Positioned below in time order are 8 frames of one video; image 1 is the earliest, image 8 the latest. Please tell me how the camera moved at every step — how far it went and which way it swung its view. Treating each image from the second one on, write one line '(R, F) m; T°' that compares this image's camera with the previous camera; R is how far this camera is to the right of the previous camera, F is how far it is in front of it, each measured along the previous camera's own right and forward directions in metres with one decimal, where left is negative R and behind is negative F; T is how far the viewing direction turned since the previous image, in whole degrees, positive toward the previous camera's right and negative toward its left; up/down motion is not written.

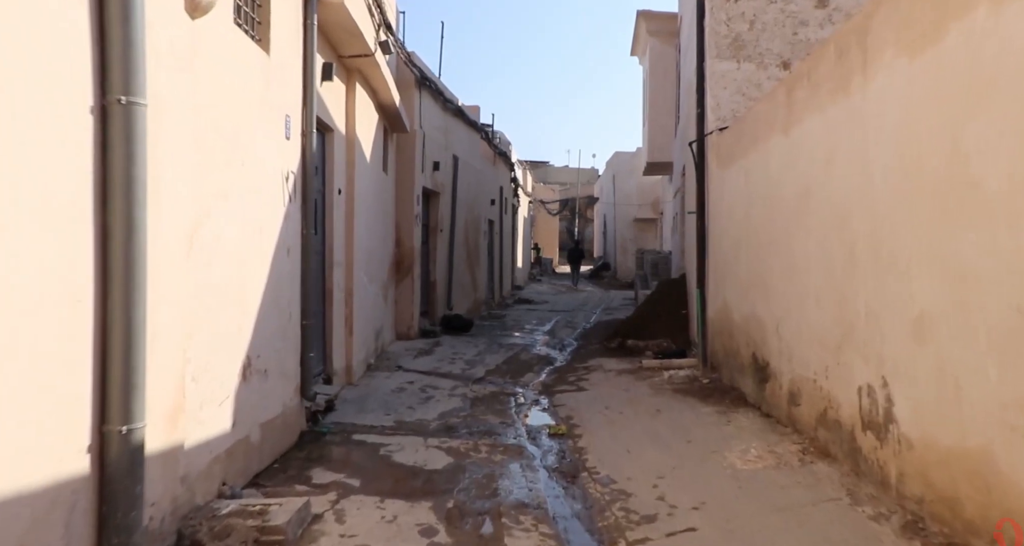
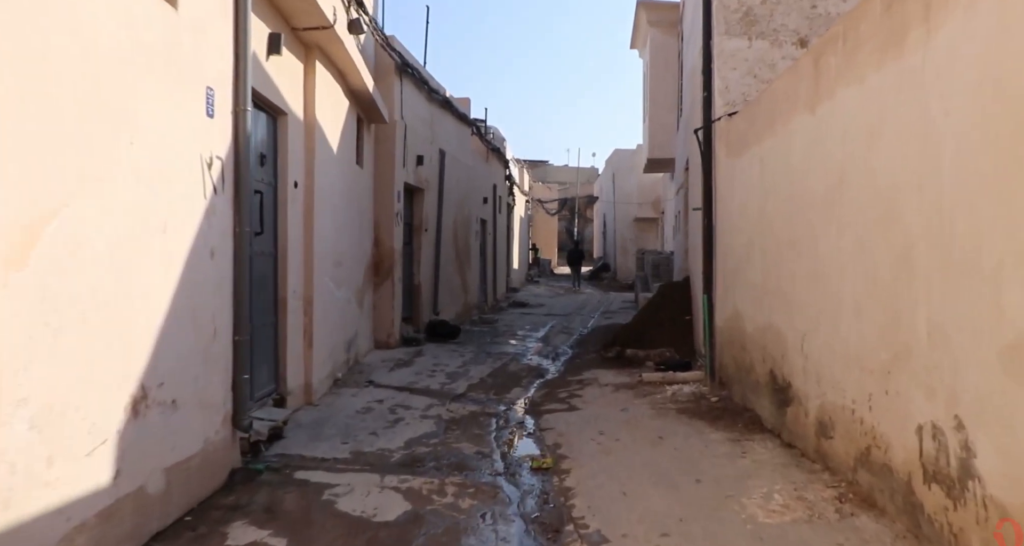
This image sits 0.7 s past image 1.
(+0.2, +0.8) m; 0°
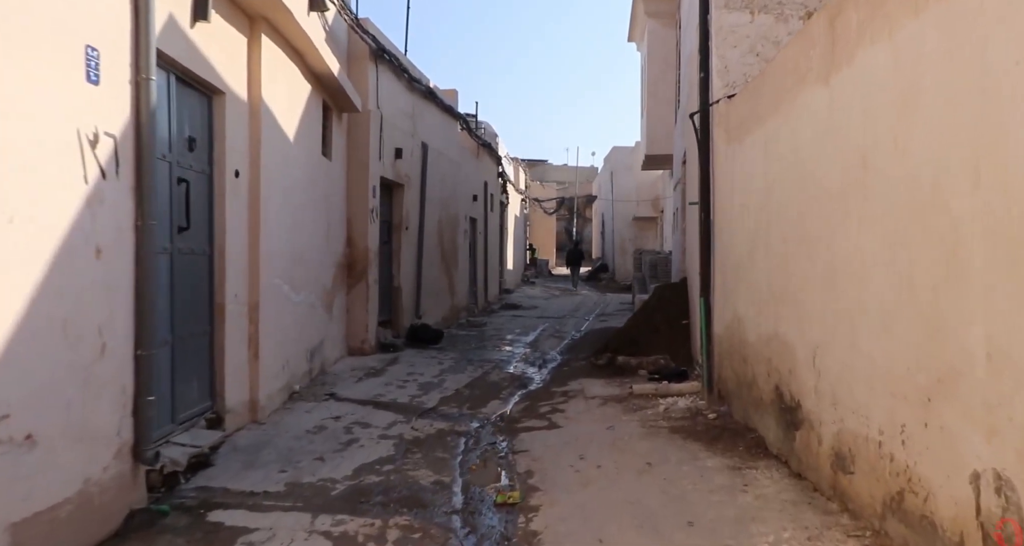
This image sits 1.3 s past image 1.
(+0.2, +0.7) m; 0°
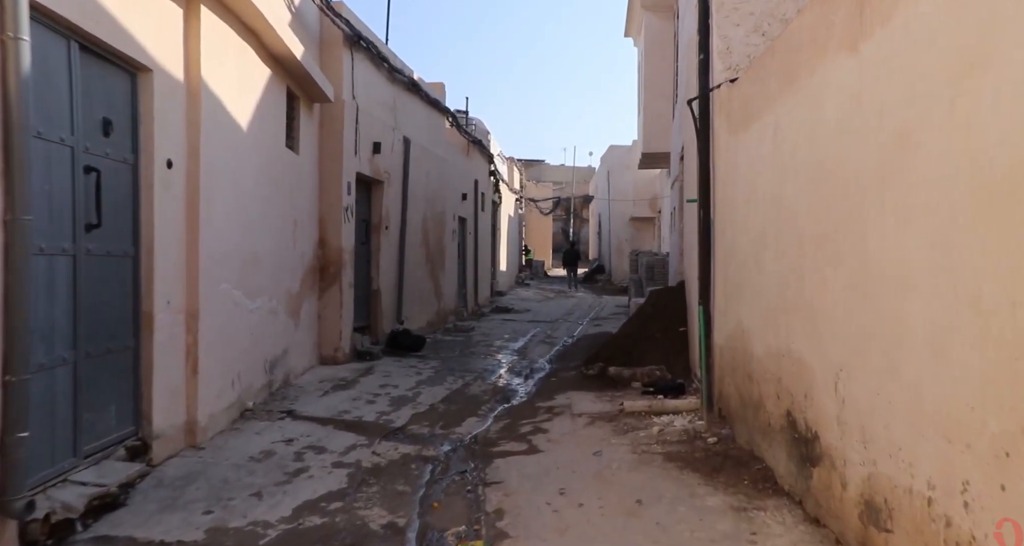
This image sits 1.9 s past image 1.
(+0.2, +0.6) m; 0°
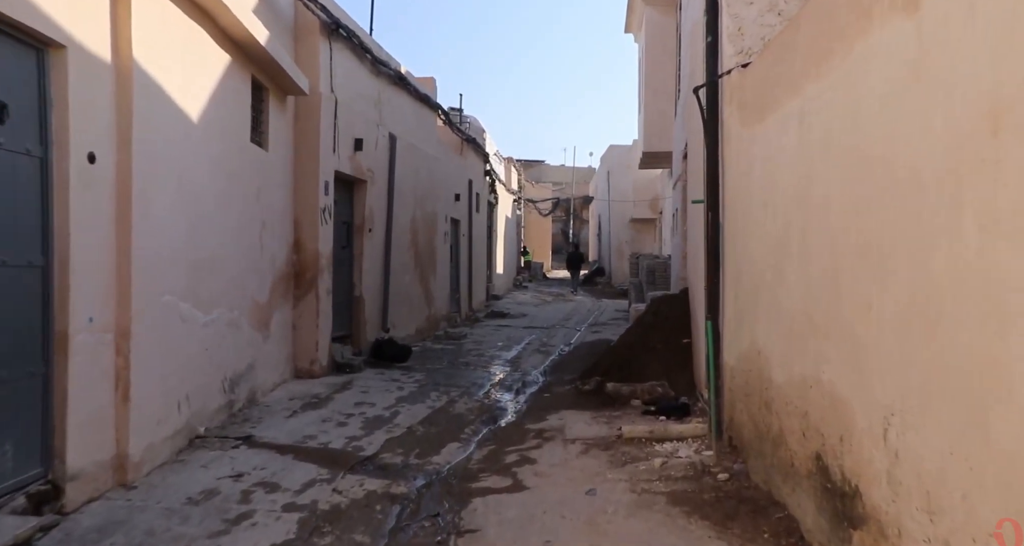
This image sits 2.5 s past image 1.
(+0.1, +0.6) m; 0°
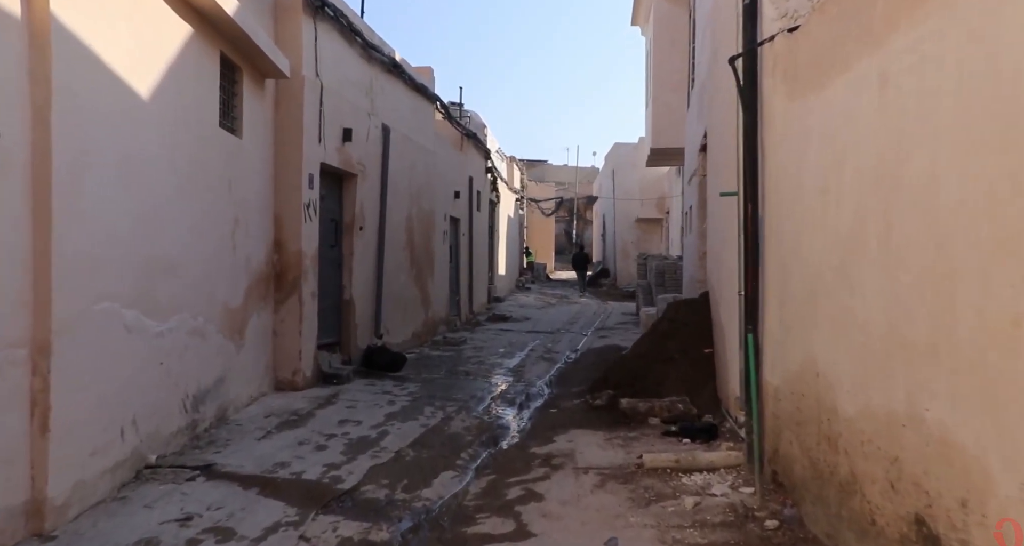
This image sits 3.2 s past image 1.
(0.0, +0.7) m; 0°
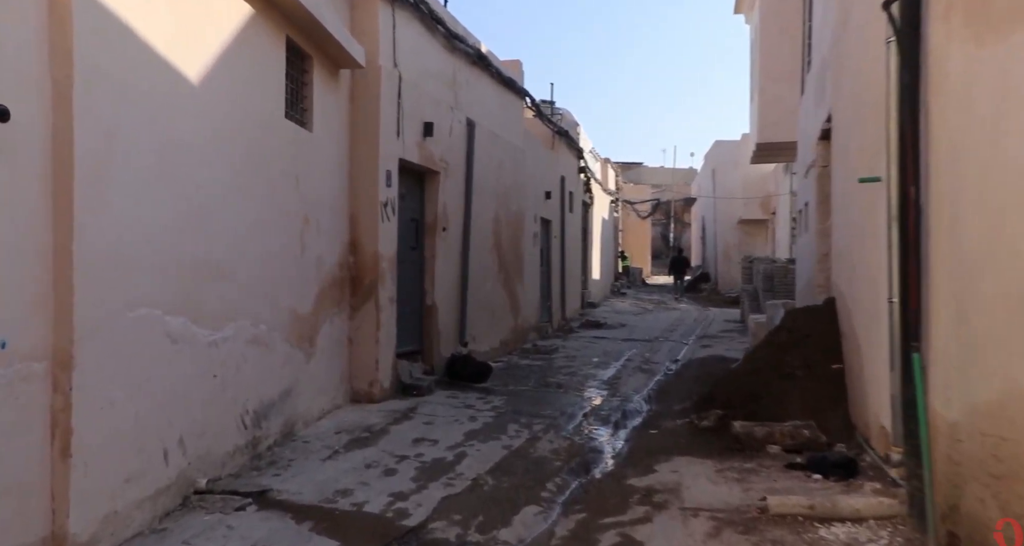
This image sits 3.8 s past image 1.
(0.0, +0.7) m; -7°
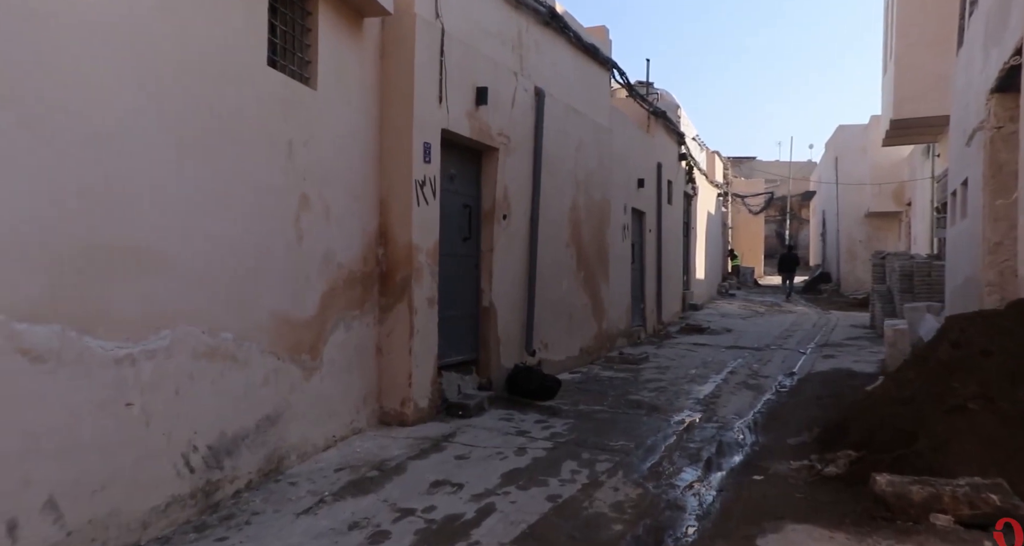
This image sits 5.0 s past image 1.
(+0.3, +1.4) m; -8°
